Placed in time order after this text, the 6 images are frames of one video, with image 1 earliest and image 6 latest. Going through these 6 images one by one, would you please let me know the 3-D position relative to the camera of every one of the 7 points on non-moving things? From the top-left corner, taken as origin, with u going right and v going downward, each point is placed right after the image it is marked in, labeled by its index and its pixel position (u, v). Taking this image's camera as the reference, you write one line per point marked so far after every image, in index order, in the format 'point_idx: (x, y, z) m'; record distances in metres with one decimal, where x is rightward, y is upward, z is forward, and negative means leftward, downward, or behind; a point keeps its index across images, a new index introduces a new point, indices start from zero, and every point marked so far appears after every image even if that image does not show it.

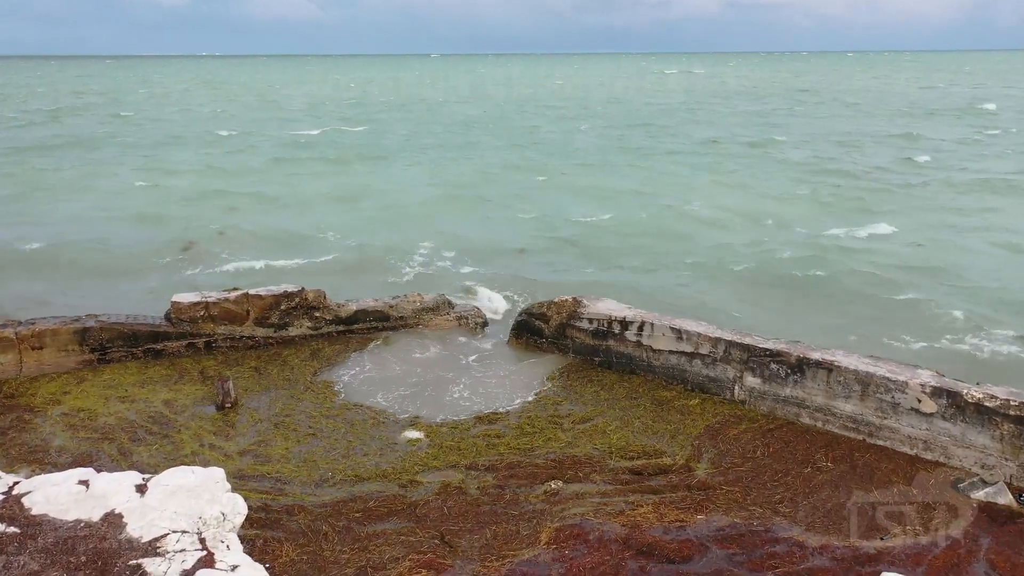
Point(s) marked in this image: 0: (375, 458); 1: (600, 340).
0: (-1.5, -1.8, +8.2) m
1: (+1.2, -0.7, +10.5) m
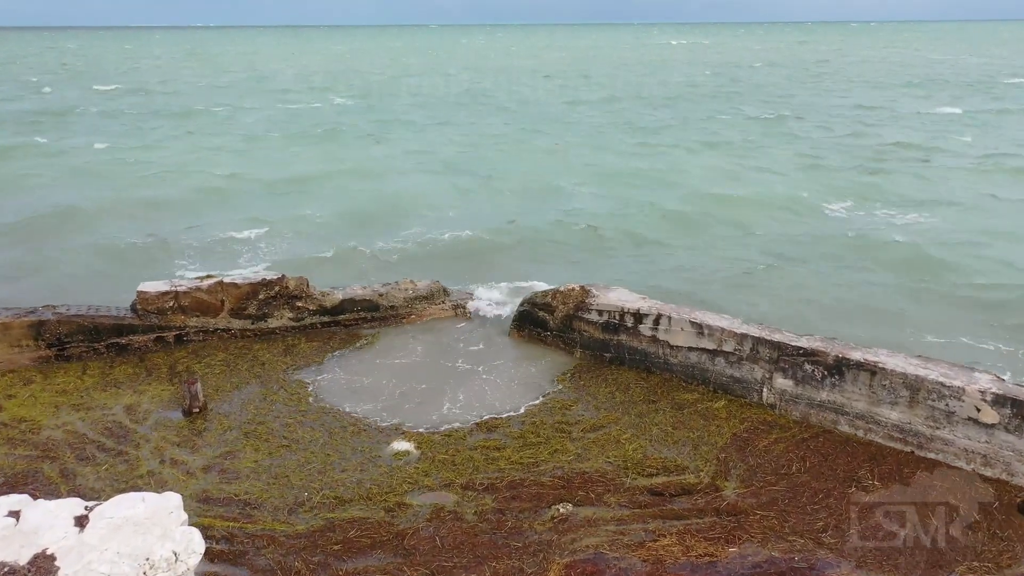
0: (-1.5, -1.8, +7.2) m
1: (+1.2, -0.6, +9.4) m
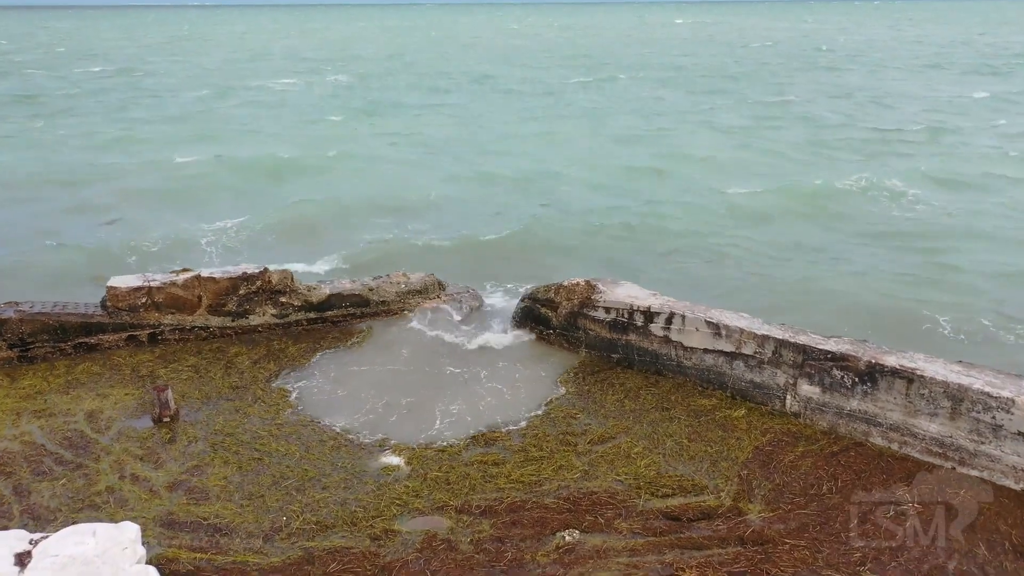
0: (-1.5, -1.8, +6.5) m
1: (+1.2, -0.5, +8.7) m
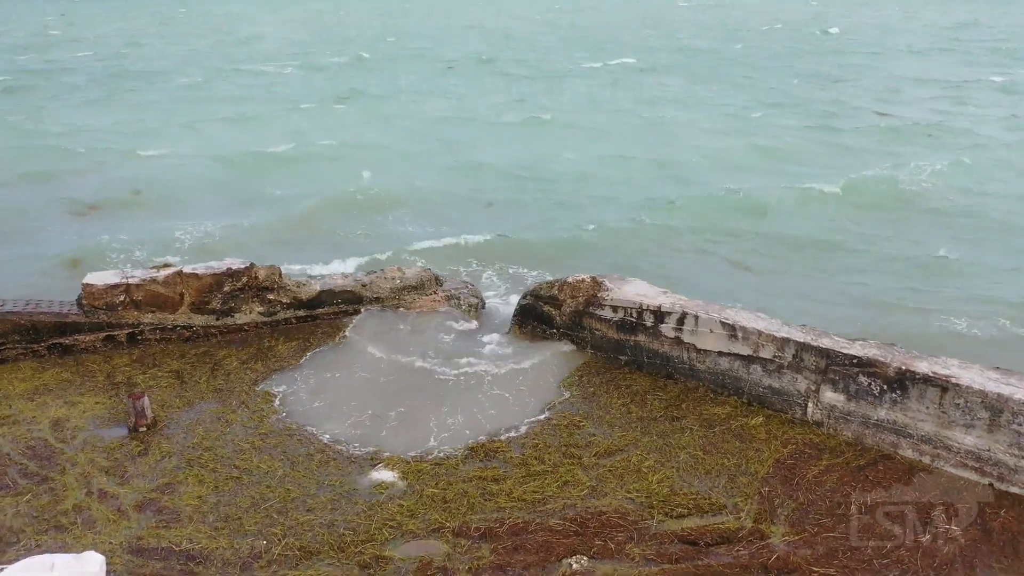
0: (-1.5, -1.8, +6.0) m
1: (+1.2, -0.5, +8.2) m
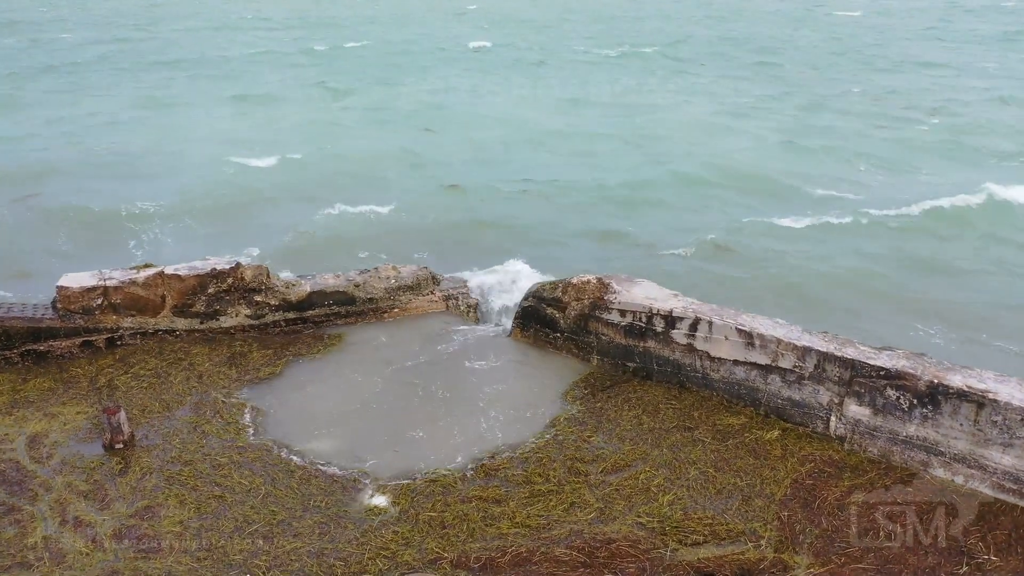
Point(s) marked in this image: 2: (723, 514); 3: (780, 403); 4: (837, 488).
0: (-1.4, -1.9, +5.6) m
1: (+1.3, -0.5, +7.7) m
2: (+1.7, -1.8, +5.9) m
3: (+2.5, -1.1, +7.0) m
4: (+2.7, -1.6, +6.2) m
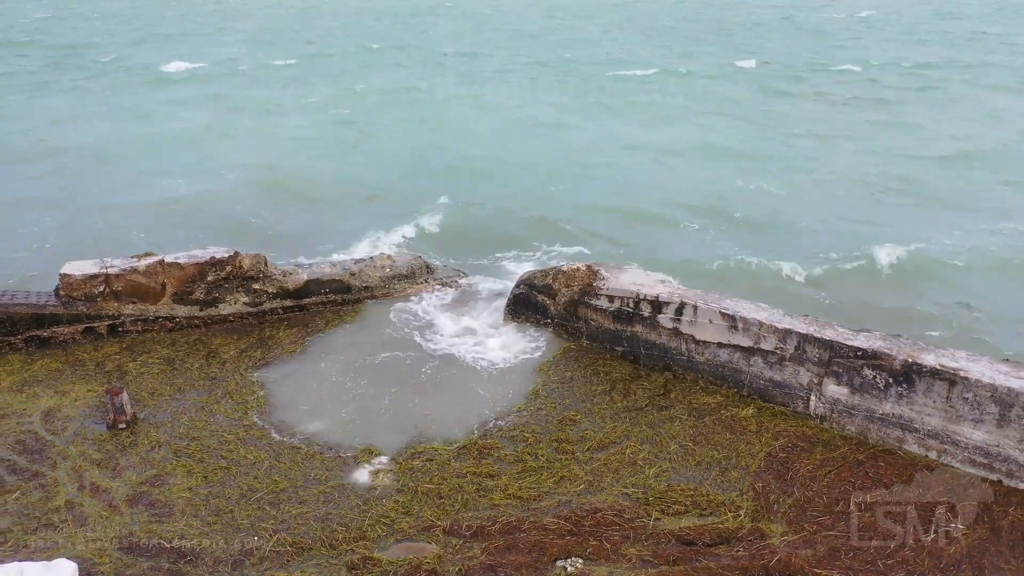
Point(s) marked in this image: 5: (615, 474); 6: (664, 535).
0: (-1.5, -1.8, +5.8) m
1: (+1.2, -0.4, +7.9) m
2: (+1.6, -1.6, +6.1) m
3: (+2.4, -0.9, +7.2) m
4: (+2.6, -1.5, +6.4) m
5: (+0.9, -1.6, +6.3) m
6: (+1.1, -1.8, +5.6) m
